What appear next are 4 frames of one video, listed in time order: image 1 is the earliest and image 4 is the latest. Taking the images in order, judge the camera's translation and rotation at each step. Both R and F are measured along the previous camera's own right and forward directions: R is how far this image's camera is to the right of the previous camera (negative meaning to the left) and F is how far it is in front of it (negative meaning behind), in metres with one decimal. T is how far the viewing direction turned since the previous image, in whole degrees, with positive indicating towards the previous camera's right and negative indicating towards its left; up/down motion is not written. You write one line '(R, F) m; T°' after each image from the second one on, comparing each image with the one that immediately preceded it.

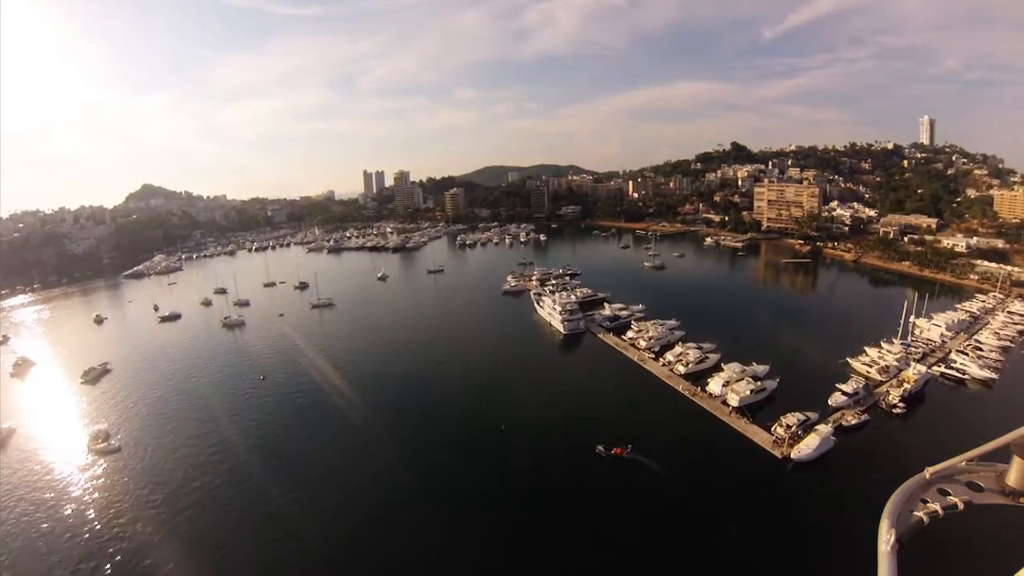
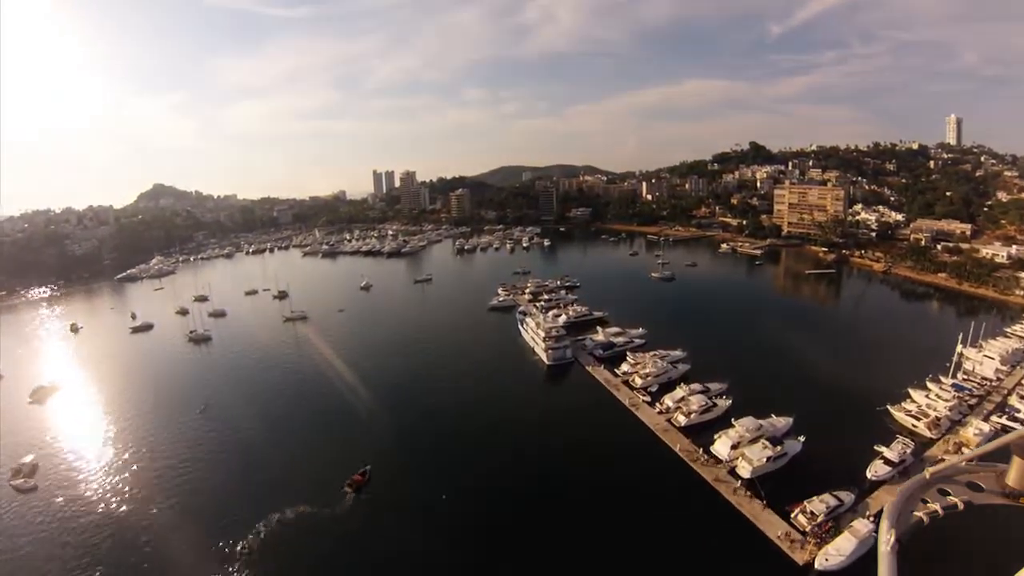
(+0.9, +1.9) m; -2°
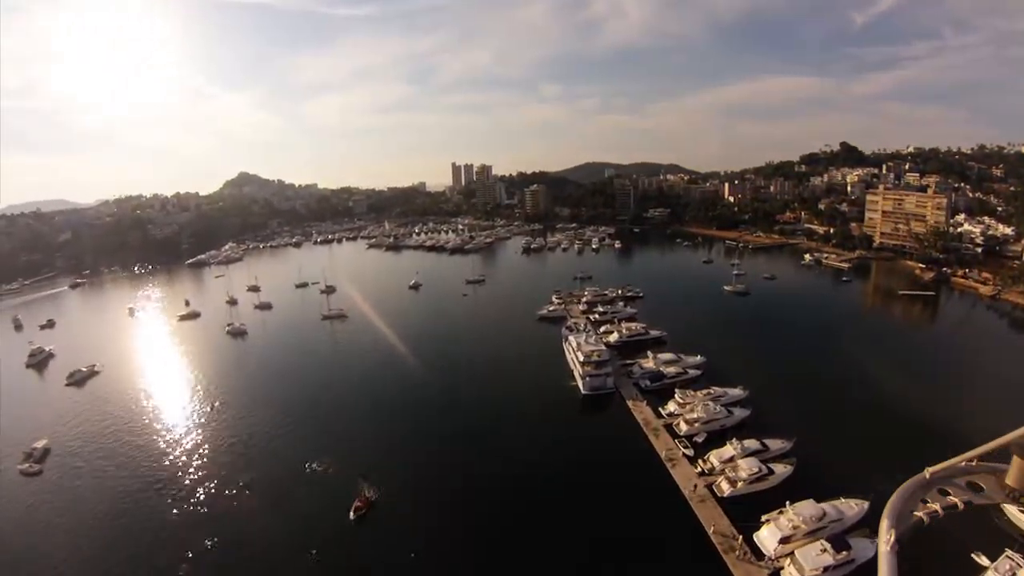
(+0.8, +1.4) m; -7°
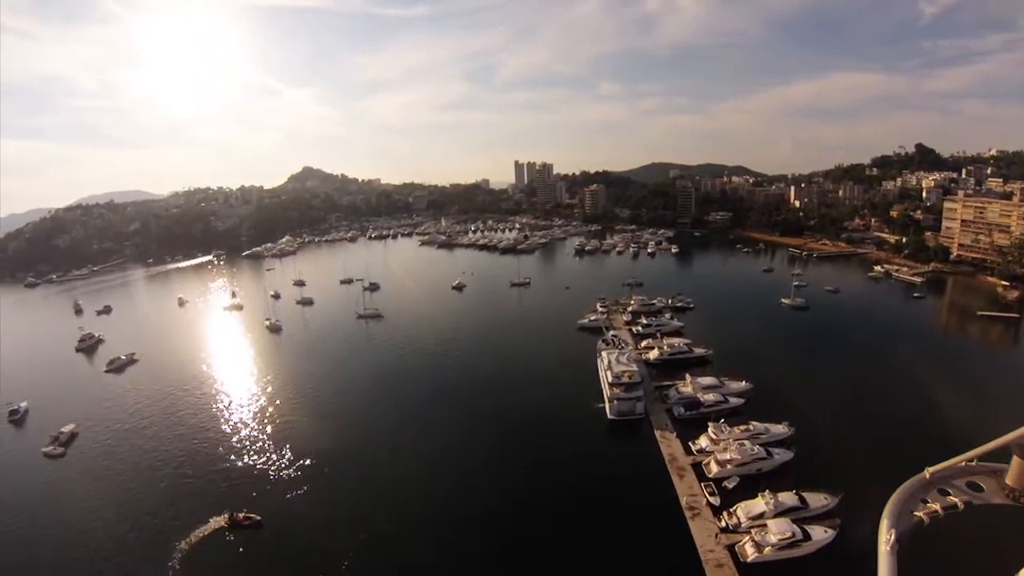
(+0.7, +0.8) m; -6°
